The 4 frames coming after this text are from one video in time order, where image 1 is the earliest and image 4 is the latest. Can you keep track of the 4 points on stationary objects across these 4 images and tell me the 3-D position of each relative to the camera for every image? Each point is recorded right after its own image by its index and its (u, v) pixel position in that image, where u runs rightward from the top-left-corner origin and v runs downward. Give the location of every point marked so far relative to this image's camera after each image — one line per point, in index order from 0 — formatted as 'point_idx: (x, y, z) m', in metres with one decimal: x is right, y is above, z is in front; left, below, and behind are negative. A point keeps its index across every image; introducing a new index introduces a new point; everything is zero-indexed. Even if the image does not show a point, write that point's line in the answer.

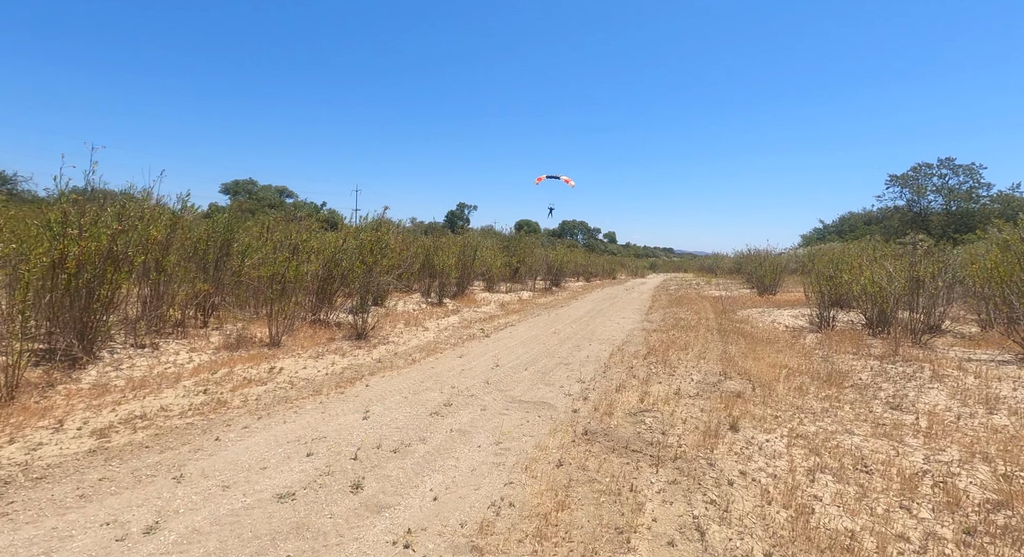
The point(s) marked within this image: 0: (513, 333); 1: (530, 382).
0: (0.0, -1.5, +15.1) m
1: (+0.3, -1.7, +9.1) m
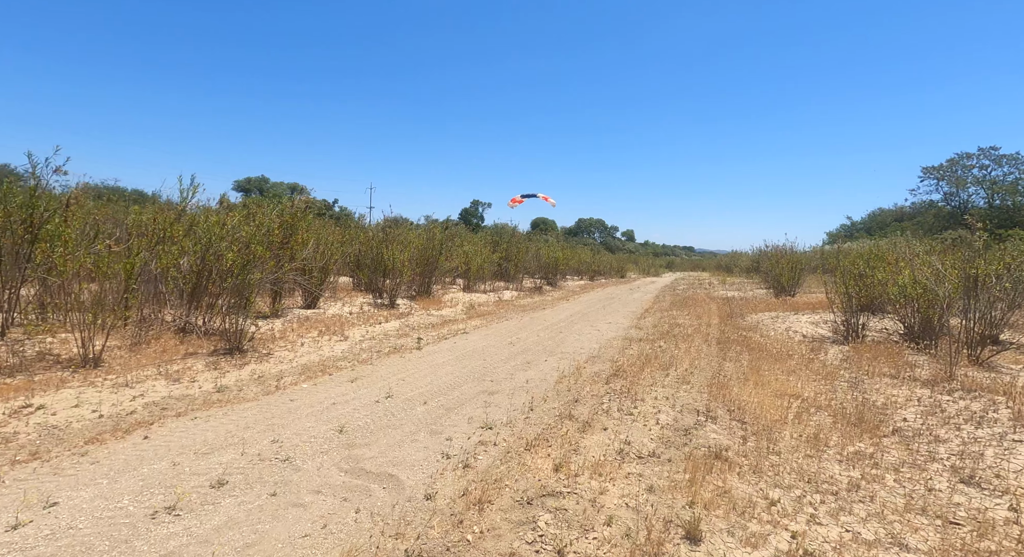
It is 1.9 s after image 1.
0: (-1.2, -1.5, +12.2) m
1: (-1.2, -1.7, +6.1) m
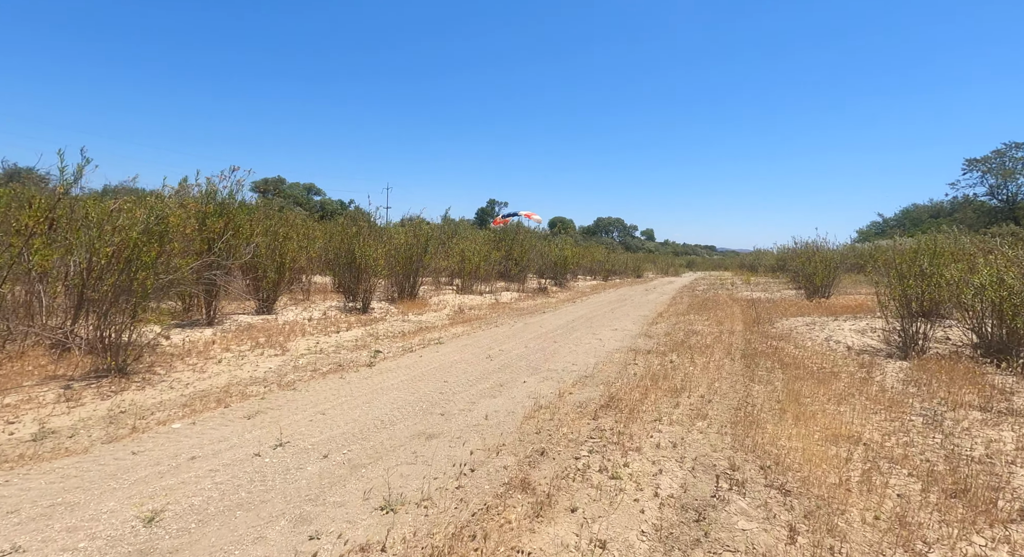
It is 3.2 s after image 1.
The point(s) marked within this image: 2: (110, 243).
0: (-1.7, -1.5, +10.0) m
1: (-1.8, -1.7, +4.0) m
2: (-5.6, +0.5, +7.8) m
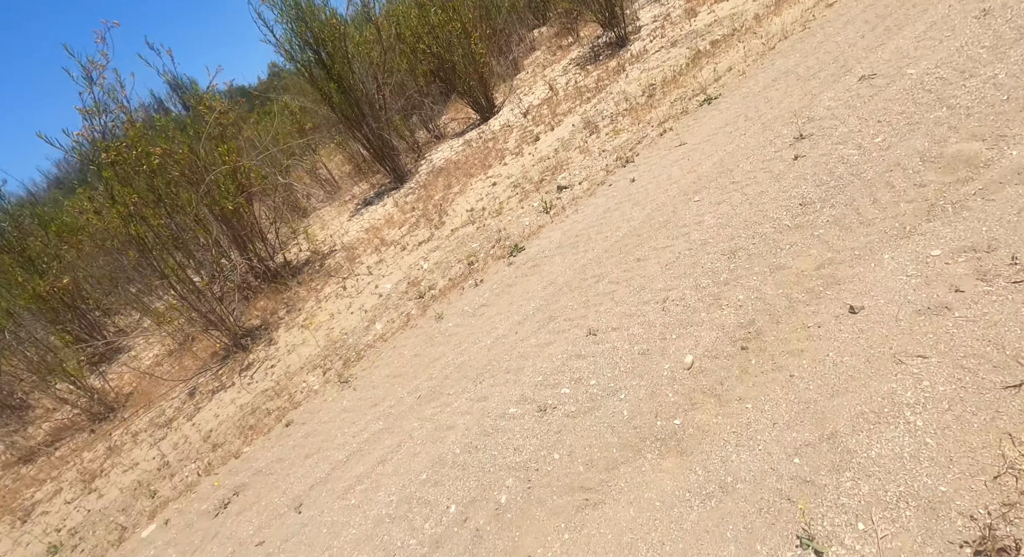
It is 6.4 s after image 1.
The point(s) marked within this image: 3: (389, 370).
0: (+0.9, +0.6, +4.4) m
1: (-2.6, -2.8, +0.9) m
2: (-3.9, +0.8, +5.3) m
3: (-1.0, -0.7, +3.7) m
